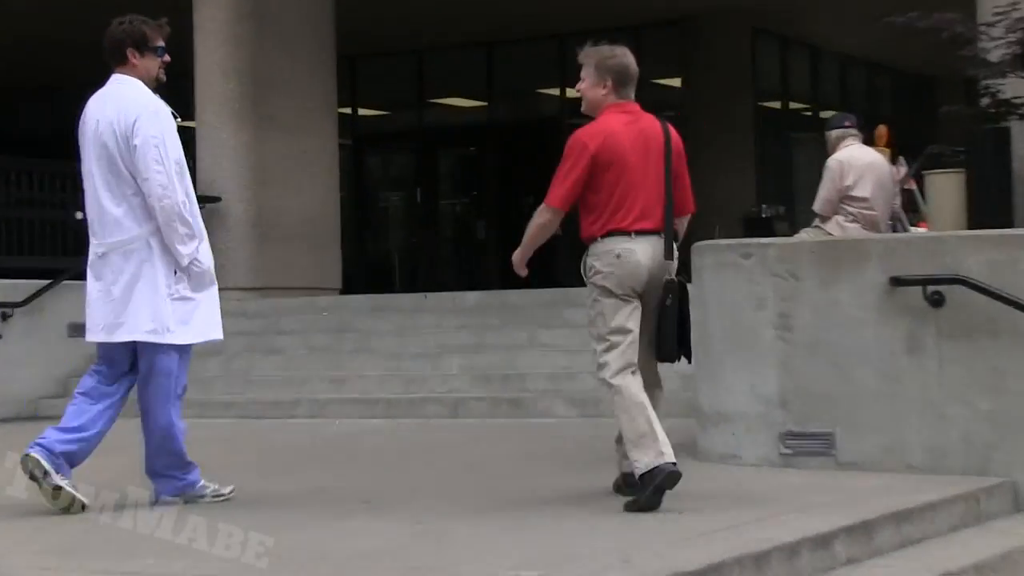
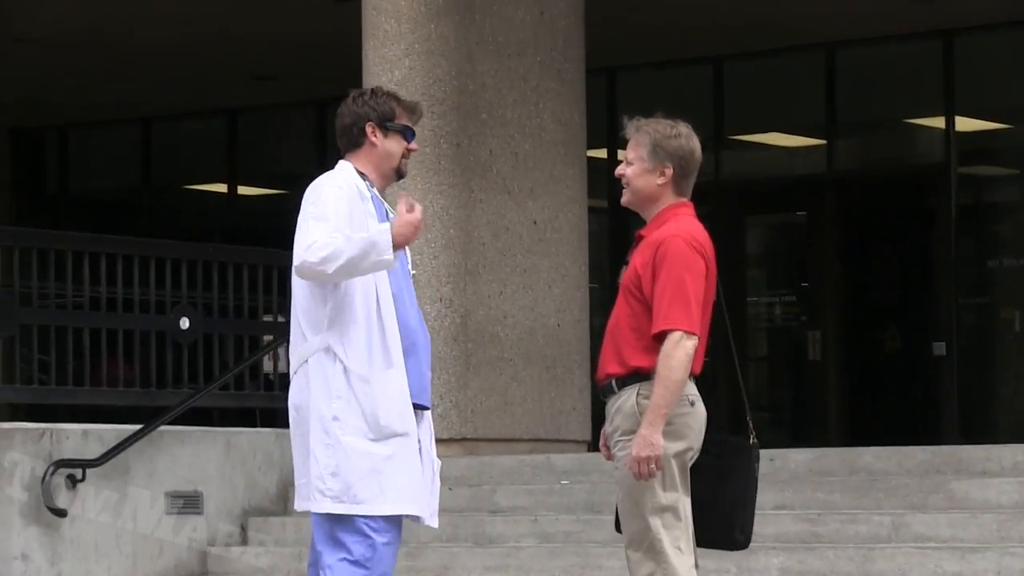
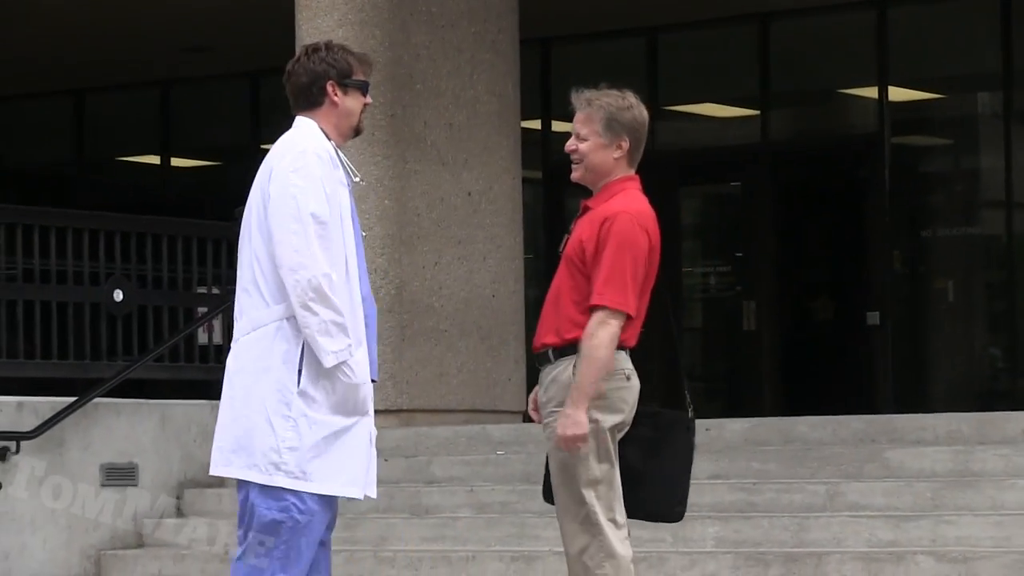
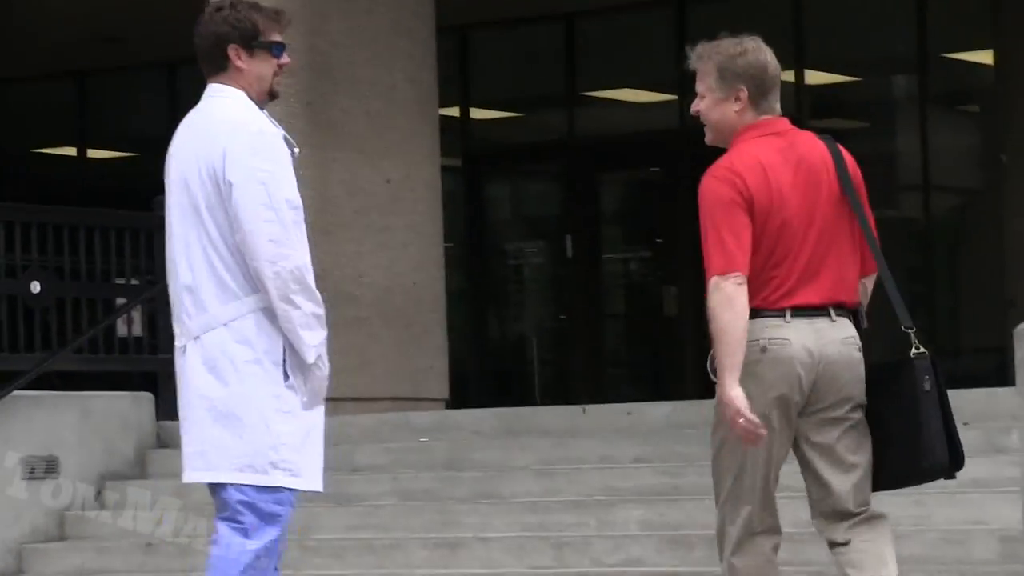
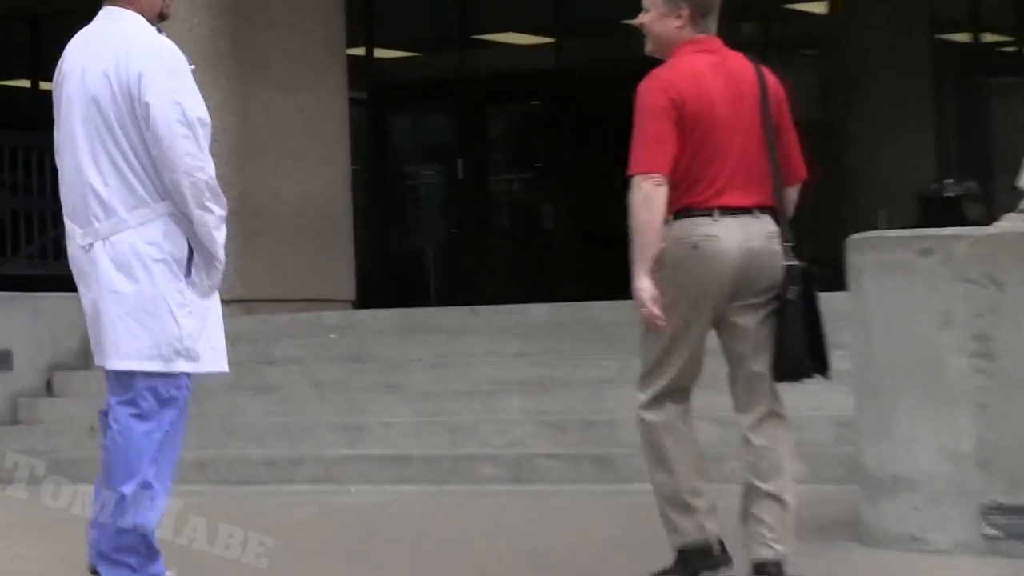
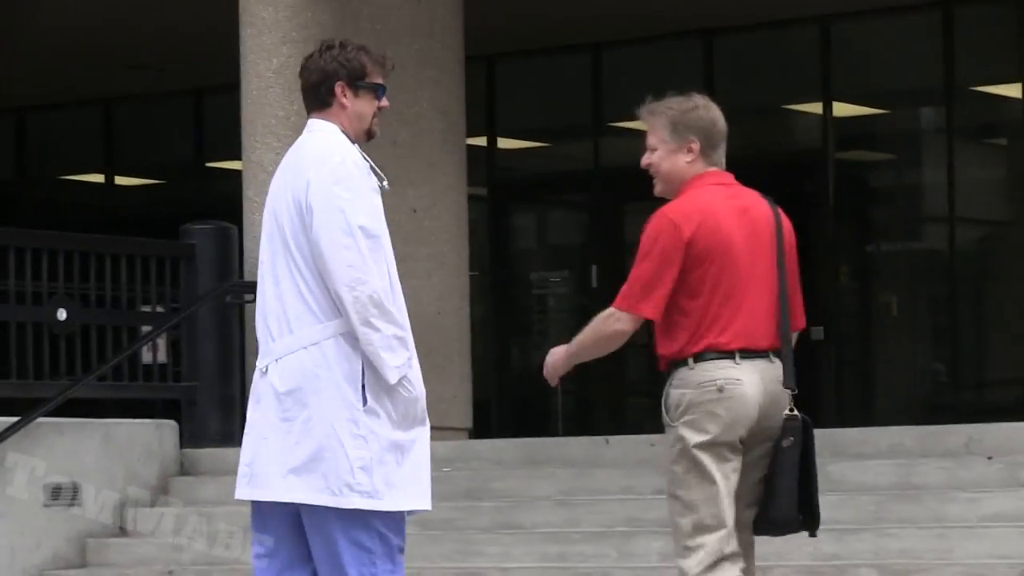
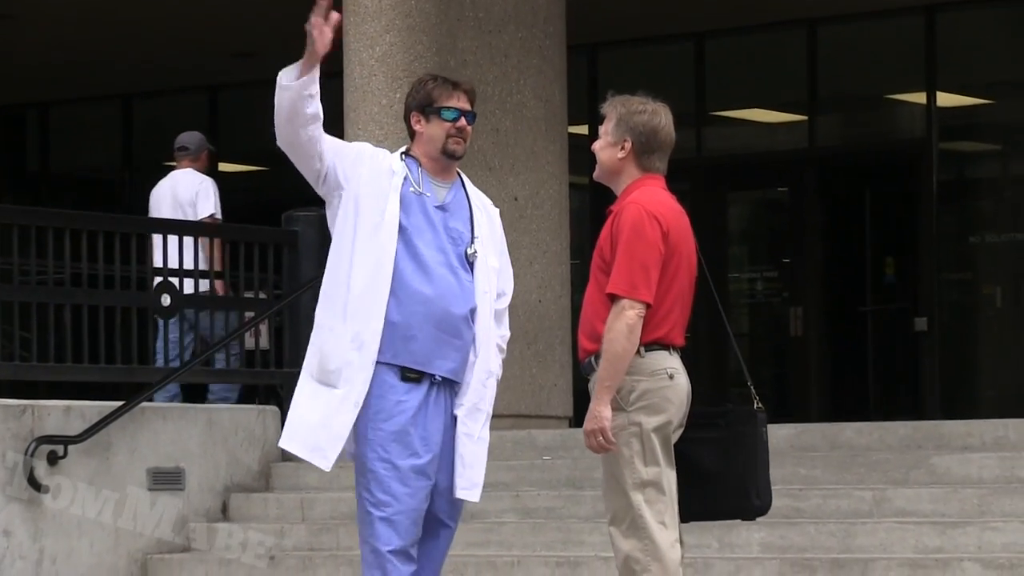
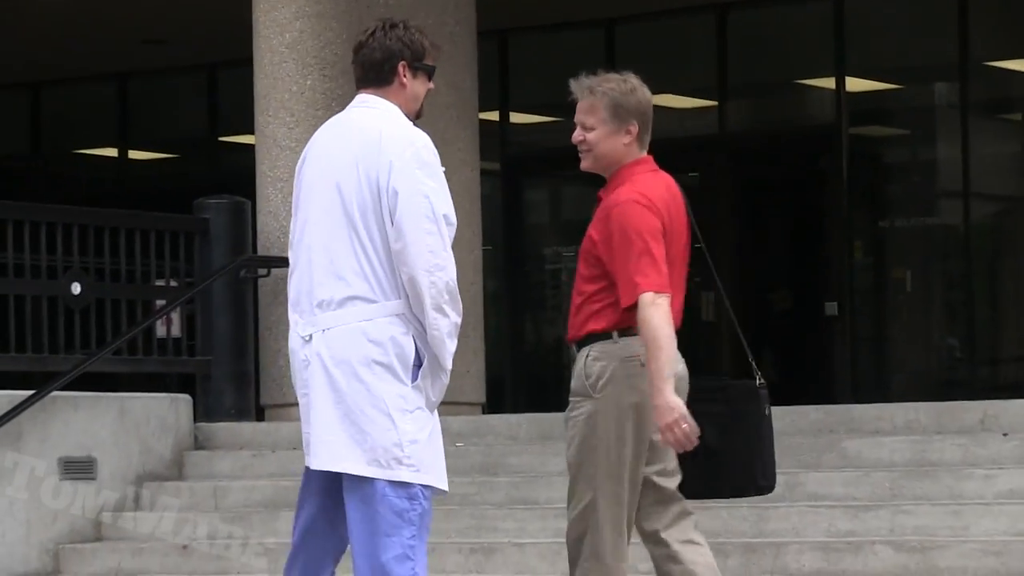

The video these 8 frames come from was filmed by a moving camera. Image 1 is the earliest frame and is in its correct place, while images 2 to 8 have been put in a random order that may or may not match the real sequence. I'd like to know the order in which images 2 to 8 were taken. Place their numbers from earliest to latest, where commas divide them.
5, 4, 6, 8, 3, 2, 7
